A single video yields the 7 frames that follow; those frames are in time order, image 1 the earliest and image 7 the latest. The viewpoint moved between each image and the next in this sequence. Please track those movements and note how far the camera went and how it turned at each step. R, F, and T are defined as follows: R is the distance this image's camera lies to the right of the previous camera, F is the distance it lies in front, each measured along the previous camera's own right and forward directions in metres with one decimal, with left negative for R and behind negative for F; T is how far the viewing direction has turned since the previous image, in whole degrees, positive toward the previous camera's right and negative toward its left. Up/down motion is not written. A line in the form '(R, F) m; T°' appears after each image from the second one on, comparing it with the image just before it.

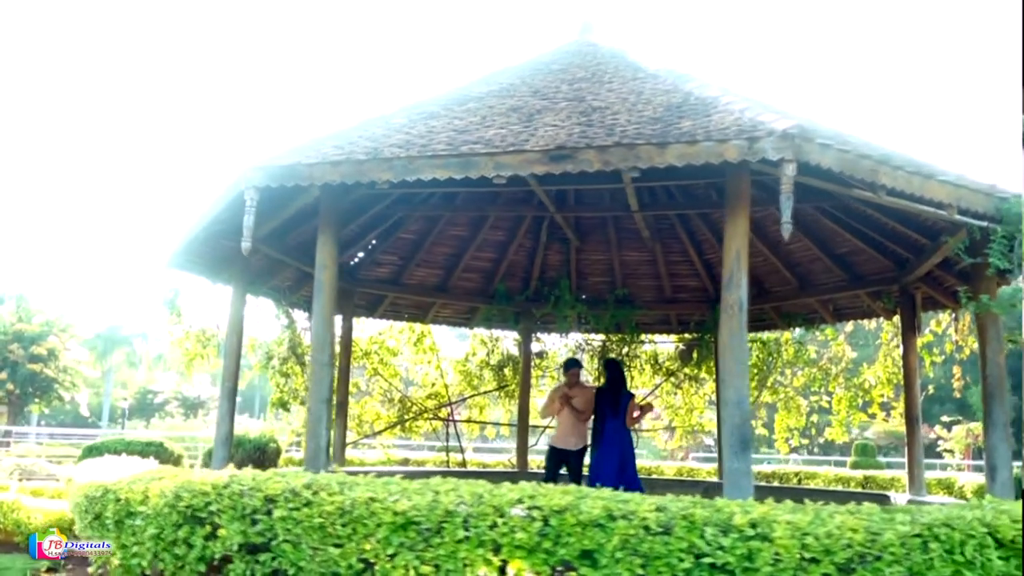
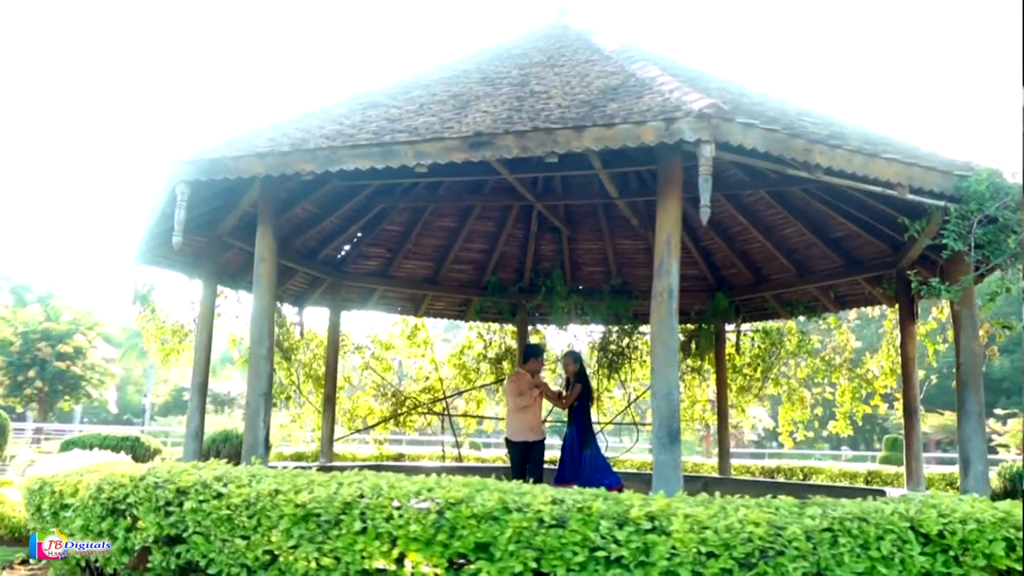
(+0.7, +0.1) m; -4°
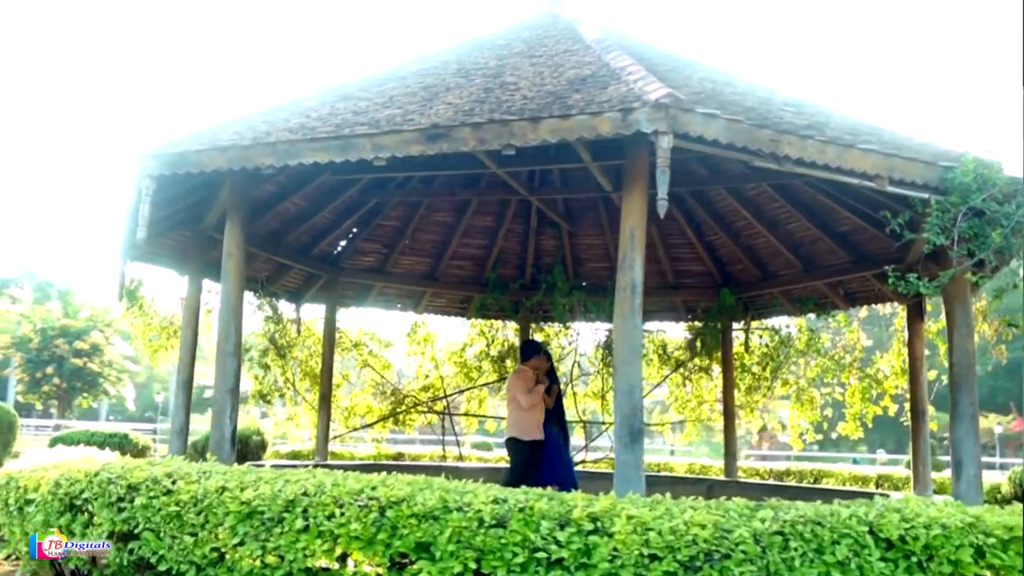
(+0.4, +0.1) m; -3°
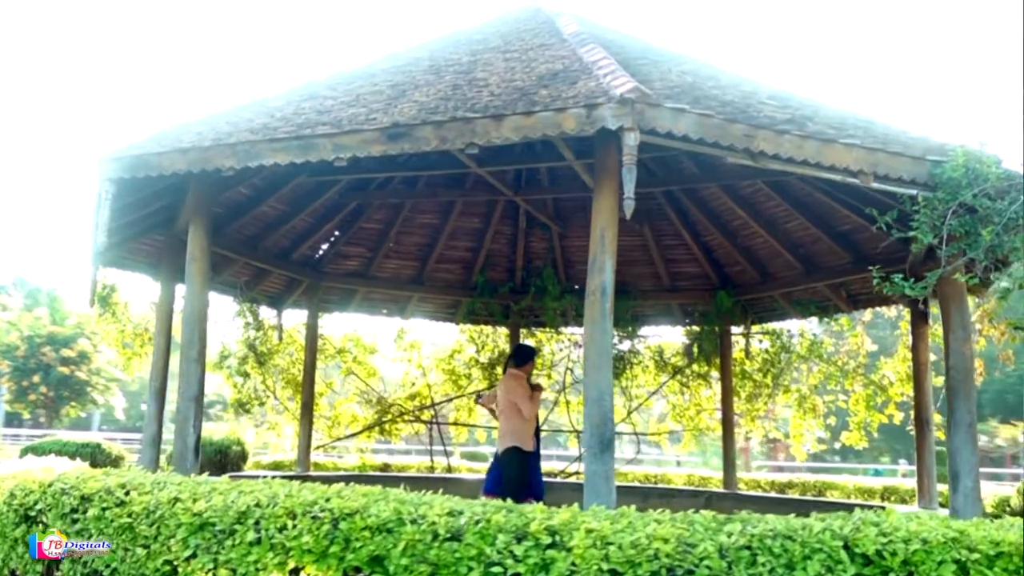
(+0.2, +0.1) m; -1°
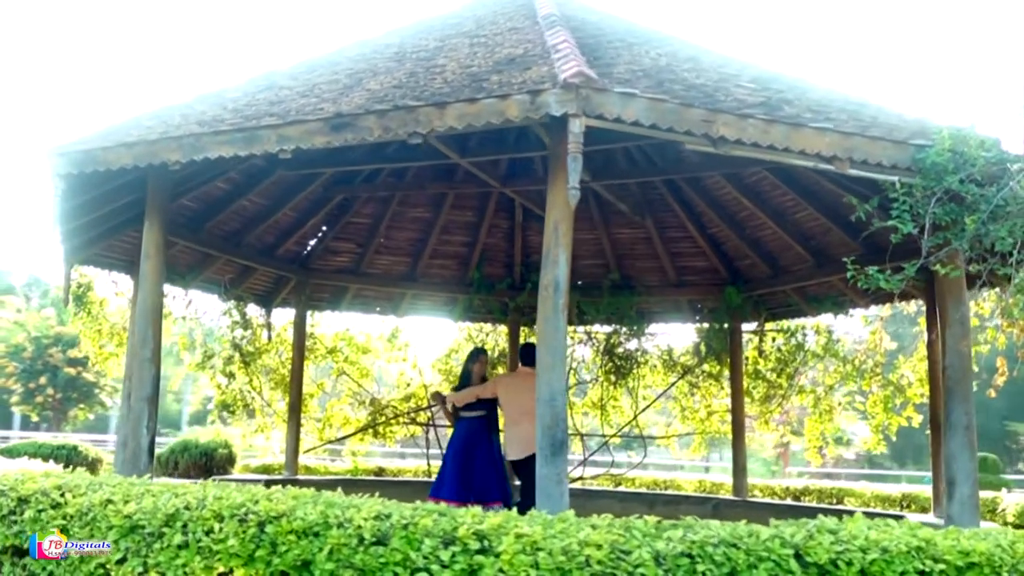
(+0.4, +0.1) m; -2°
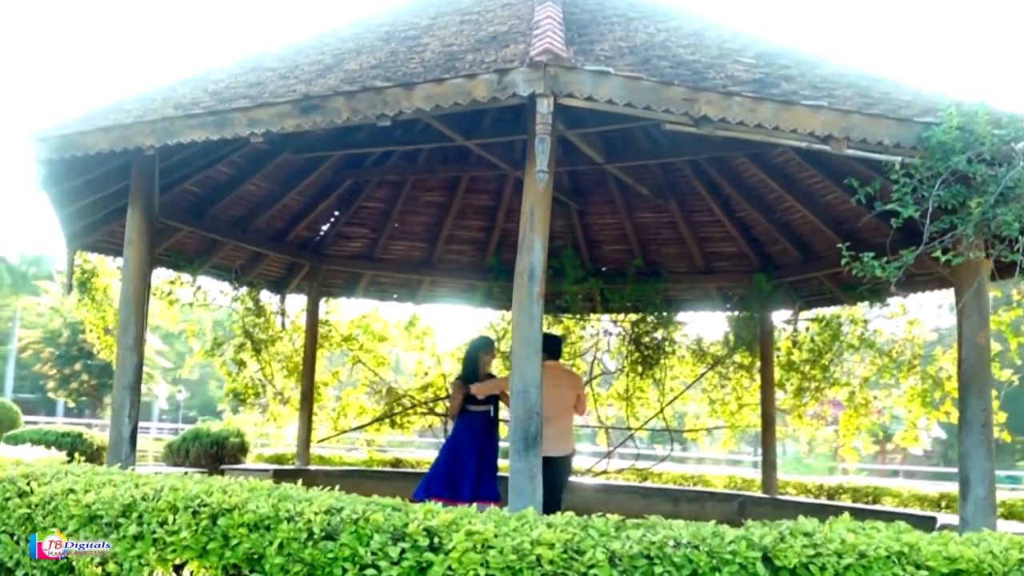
(+0.3, +0.1) m; -4°
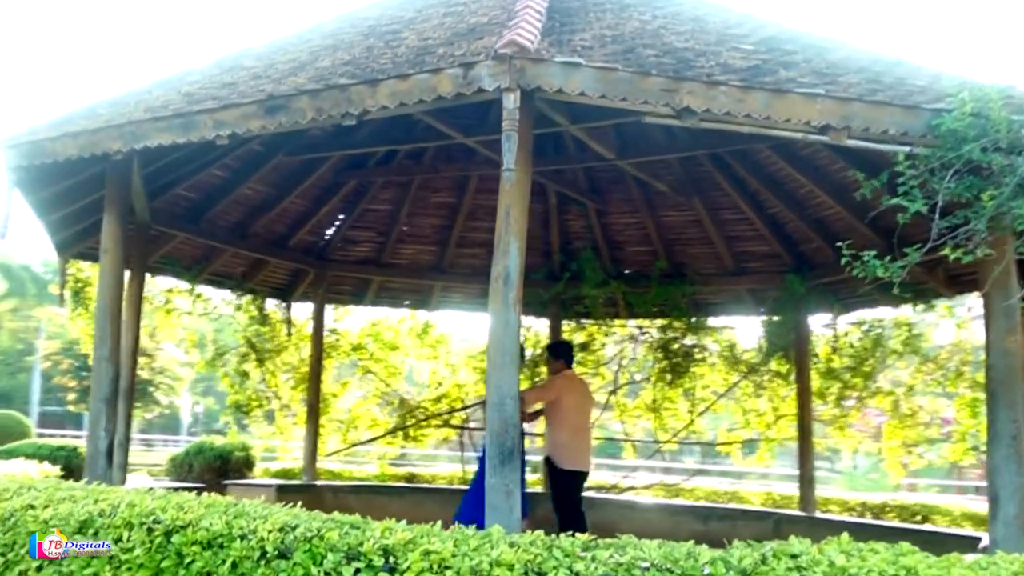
(+0.3, +0.2) m; -3°
